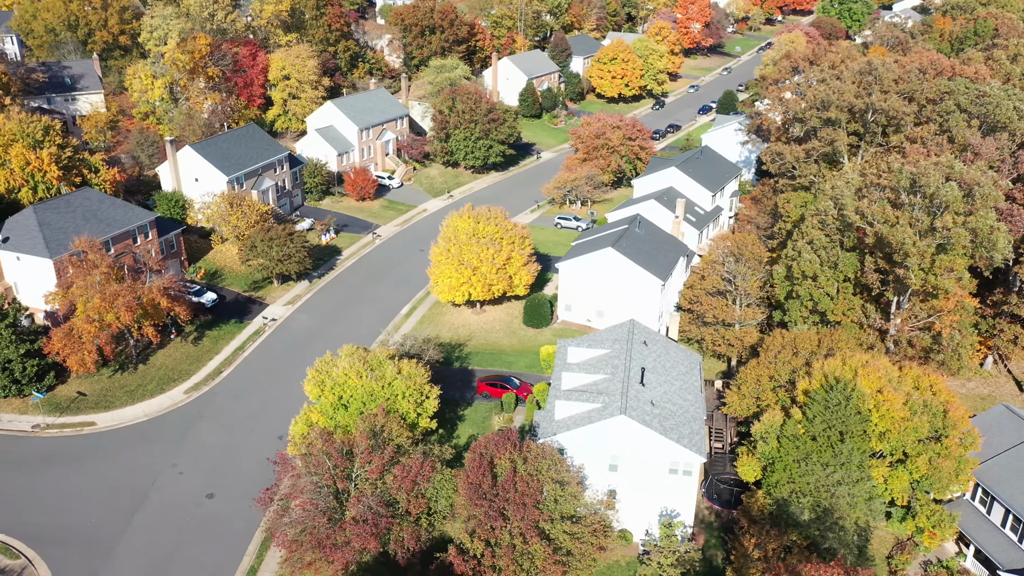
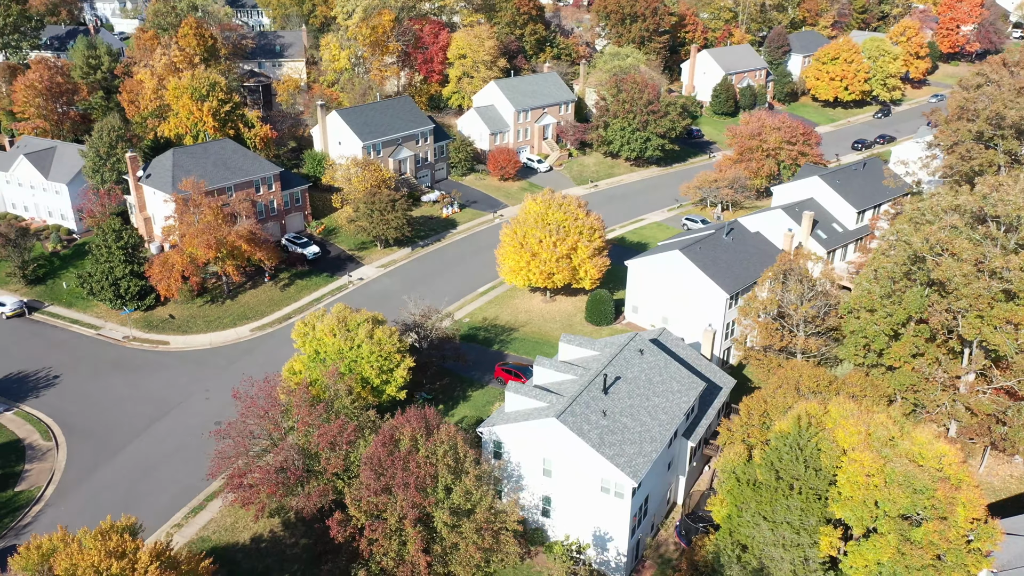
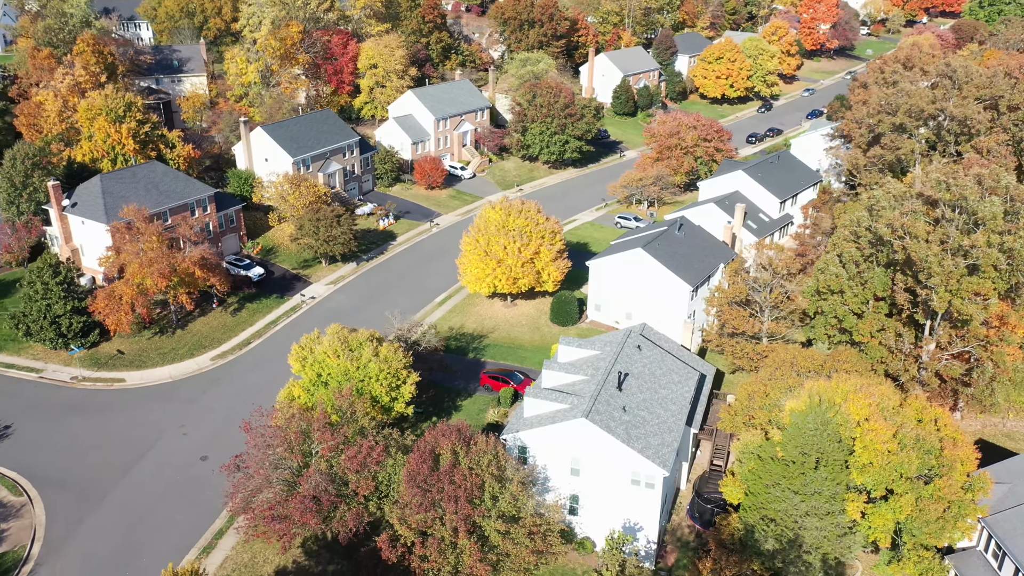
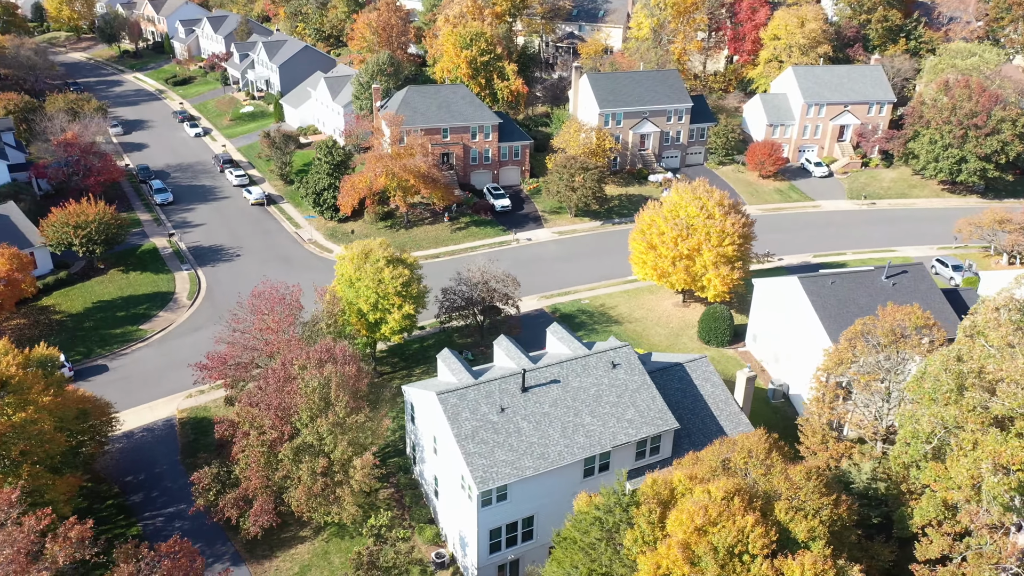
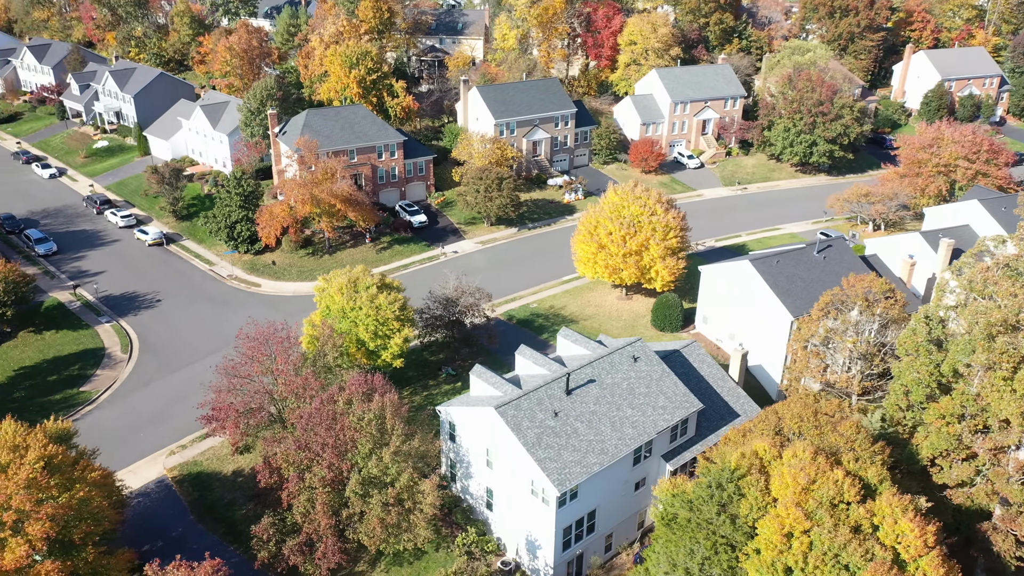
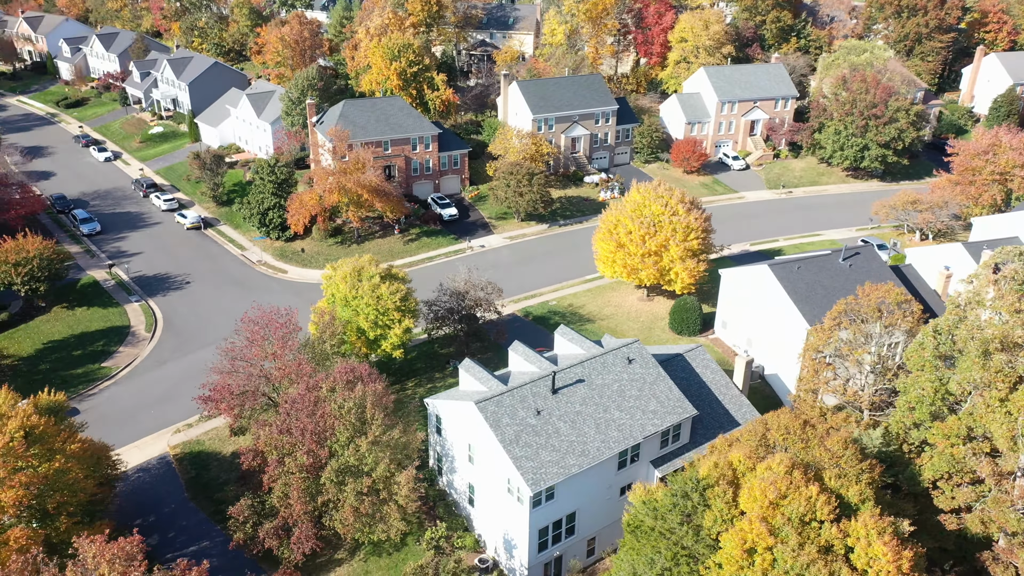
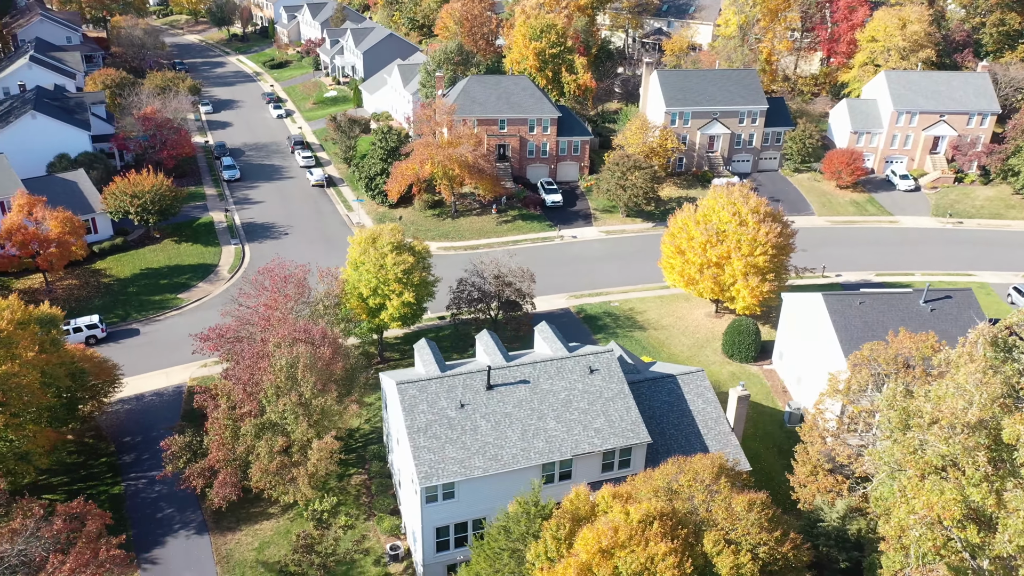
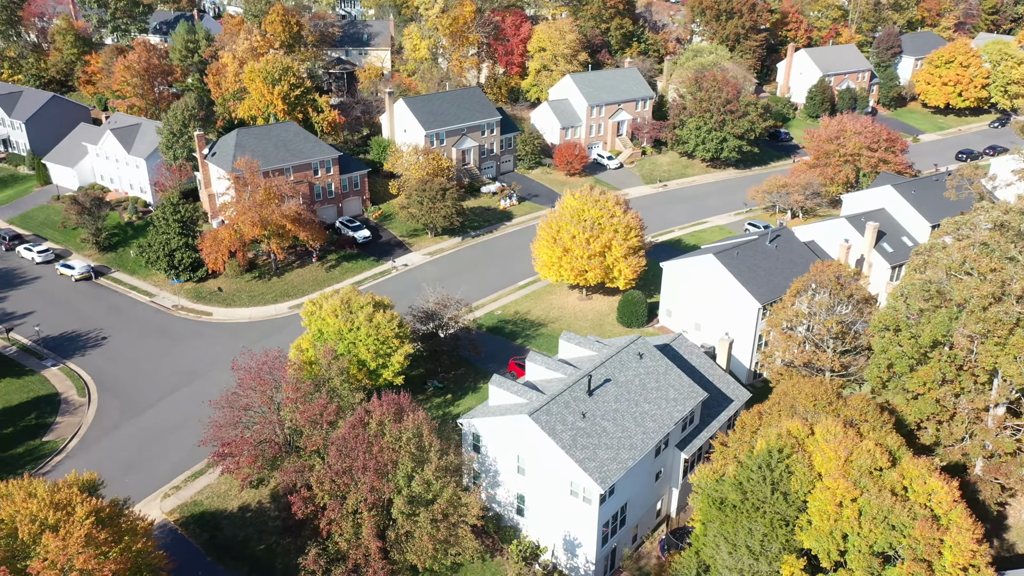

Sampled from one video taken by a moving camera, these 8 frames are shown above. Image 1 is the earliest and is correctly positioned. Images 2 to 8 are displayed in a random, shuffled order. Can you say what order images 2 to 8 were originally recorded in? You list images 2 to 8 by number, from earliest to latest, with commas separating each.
3, 2, 8, 5, 6, 4, 7
